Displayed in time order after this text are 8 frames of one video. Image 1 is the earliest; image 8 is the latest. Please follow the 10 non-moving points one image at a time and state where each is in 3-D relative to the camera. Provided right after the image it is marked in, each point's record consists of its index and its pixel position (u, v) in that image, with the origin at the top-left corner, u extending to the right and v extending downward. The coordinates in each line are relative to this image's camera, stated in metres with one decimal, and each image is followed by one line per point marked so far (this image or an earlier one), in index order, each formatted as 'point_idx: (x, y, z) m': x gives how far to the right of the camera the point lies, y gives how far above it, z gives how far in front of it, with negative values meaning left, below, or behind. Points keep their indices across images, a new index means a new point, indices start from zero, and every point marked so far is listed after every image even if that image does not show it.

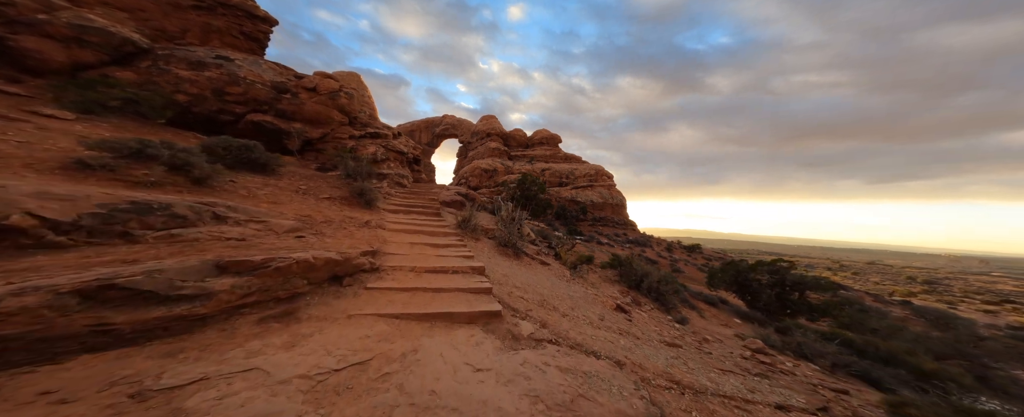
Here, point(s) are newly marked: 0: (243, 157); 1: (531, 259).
0: (-7.5, +1.4, +8.0) m
1: (+0.6, -1.7, +9.8) m
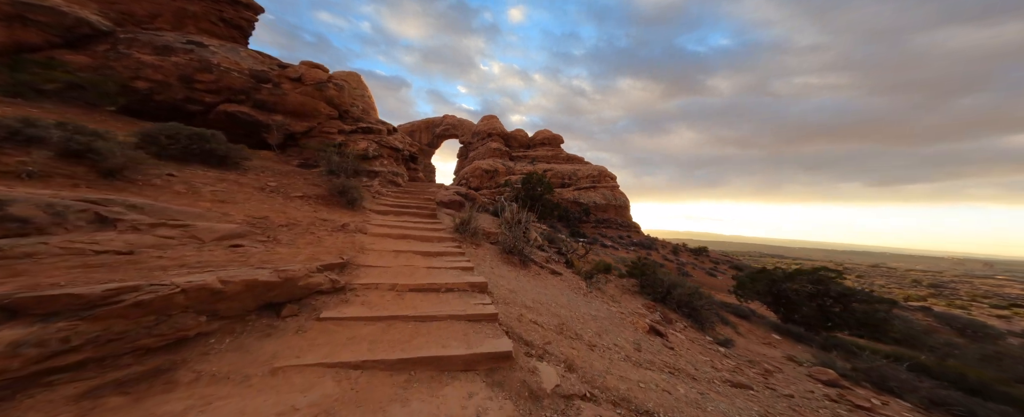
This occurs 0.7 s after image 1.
0: (-7.3, +1.4, +6.6) m
1: (+0.8, -1.7, +8.4) m
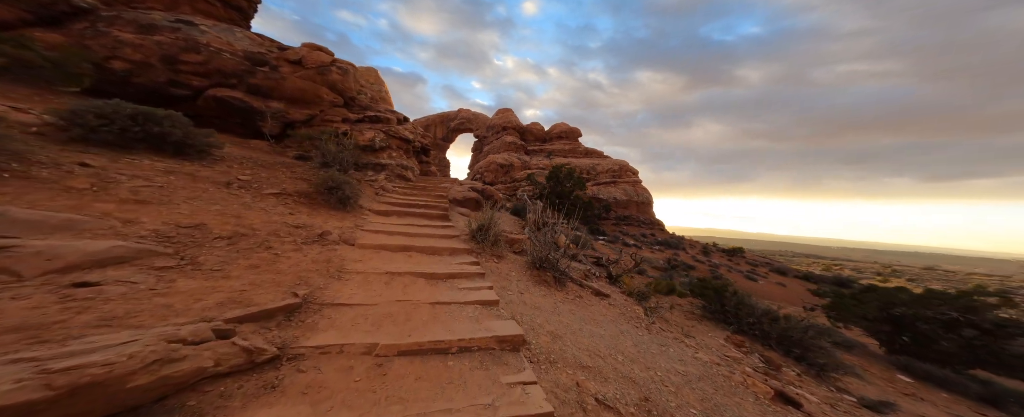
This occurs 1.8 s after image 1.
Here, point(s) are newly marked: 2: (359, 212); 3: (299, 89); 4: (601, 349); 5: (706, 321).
0: (-6.7, +1.4, +5.1) m
1: (+1.6, -1.8, +6.5) m
2: (-3.5, -0.1, +6.7) m
3: (-8.6, +4.8, +11.6) m
4: (+1.2, -1.9, +3.9) m
5: (+4.3, -2.4, +6.3) m
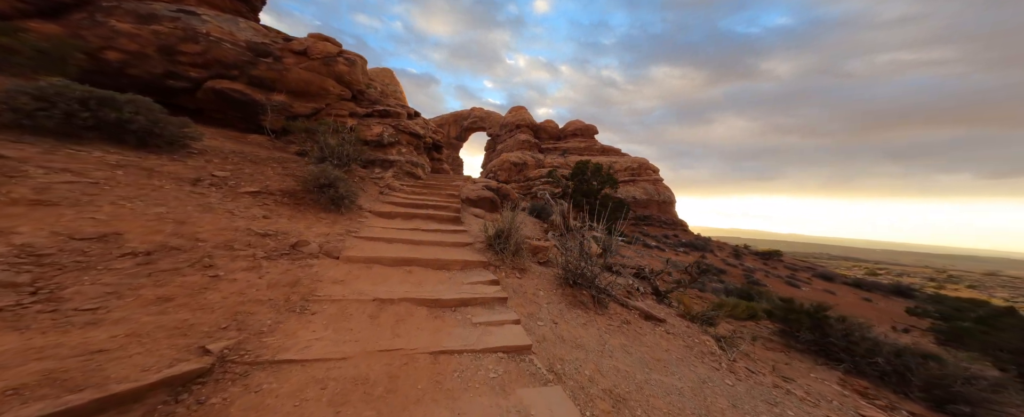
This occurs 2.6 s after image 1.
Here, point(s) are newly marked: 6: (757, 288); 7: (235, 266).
0: (-6.2, +1.4, +4.2) m
1: (+2.0, -1.8, +5.2) m
2: (-3.0, -0.1, +5.6) m
3: (-7.8, +4.8, +10.8) m
4: (+1.6, -1.9, +2.6) m
5: (+4.8, -2.5, +4.9) m
6: (+13.4, -4.4, +16.0) m
7: (-2.7, -0.6, +2.9) m
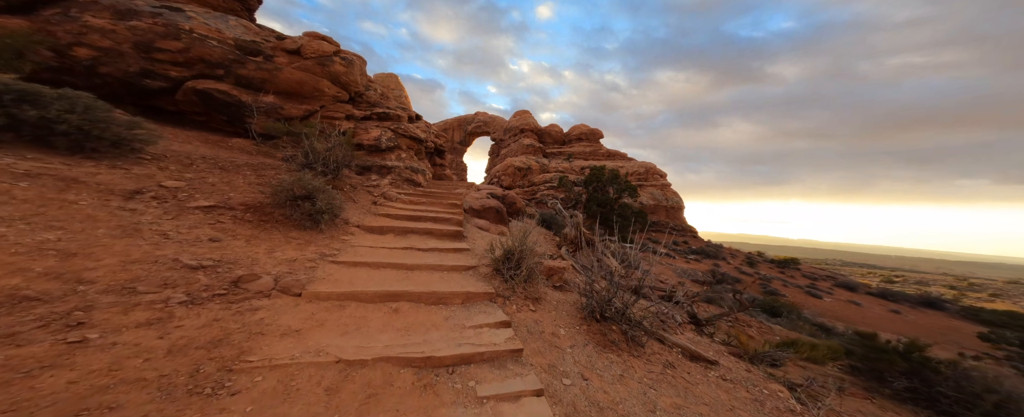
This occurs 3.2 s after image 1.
0: (-6.1, +1.1, +3.4) m
1: (+2.2, -2.0, +4.2) m
2: (-2.8, -0.4, +4.7) m
3: (-7.5, +4.4, +10.1) m
4: (+1.7, -2.1, +1.6) m
5: (+4.9, -2.7, +3.8) m
6: (+13.7, -4.8, +14.8) m
7: (-2.6, -0.8, +2.0) m
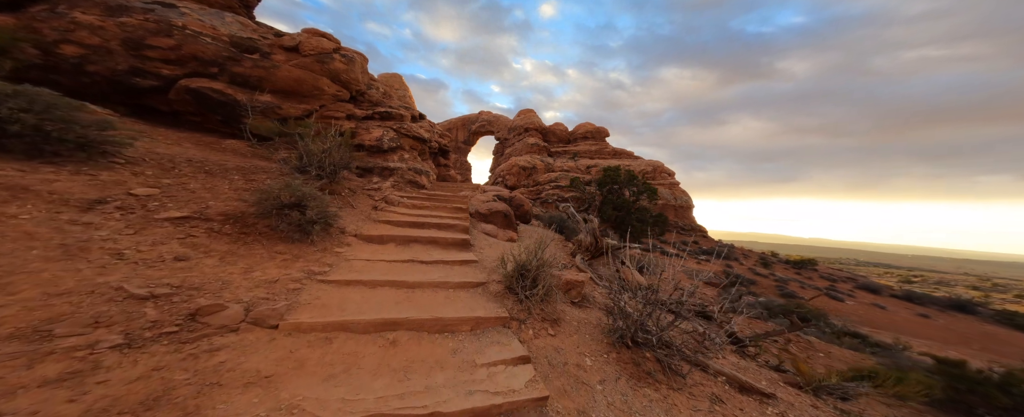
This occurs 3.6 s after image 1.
0: (-5.9, +1.0, +3.0) m
1: (+2.4, -2.1, +3.6) m
2: (-2.6, -0.5, +4.2) m
3: (-7.2, +4.3, +9.6) m
4: (+1.9, -2.2, +1.0) m
5: (+5.2, -2.8, +3.2) m
6: (+14.1, -4.8, +14.0) m
7: (-2.4, -0.9, +1.5) m
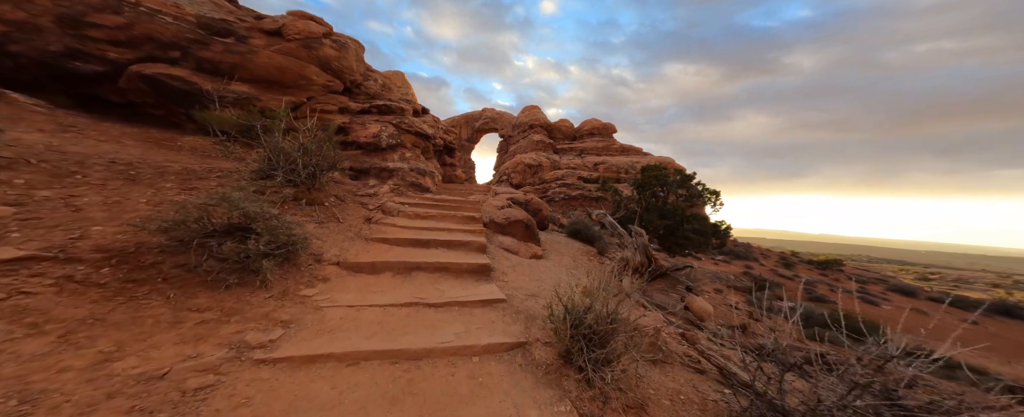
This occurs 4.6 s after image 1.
0: (-5.4, +0.7, +1.6) m
1: (+3.0, -2.3, +2.1) m
2: (-2.1, -0.7, +2.8) m
3: (-6.7, +4.0, +8.3) m
4: (+2.4, -2.4, -0.4) m
5: (+5.7, -2.9, +1.7) m
6: (+14.8, -4.8, +12.5) m
7: (-1.9, -1.1, +0.1) m
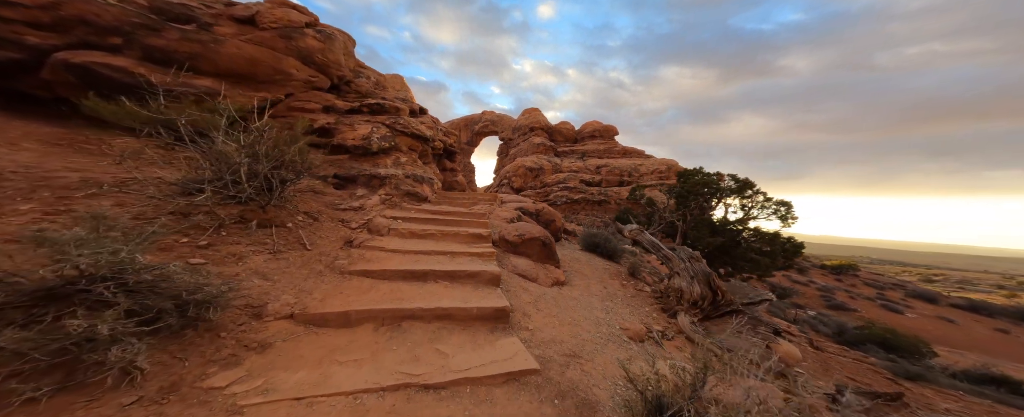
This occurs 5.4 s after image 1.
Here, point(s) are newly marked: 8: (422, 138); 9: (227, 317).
0: (-5.1, +0.4, +0.4) m
1: (+3.3, -2.5, +0.9) m
2: (-1.8, -1.0, +1.6) m
3: (-6.5, +3.7, +7.1) m
4: (+2.7, -2.6, -1.6) m
5: (+6.0, -3.1, +0.6) m
6: (+15.1, -5.0, +11.3) m
7: (-1.6, -1.3, -1.1) m
8: (-2.9, +2.2, +9.3) m
9: (-2.1, -0.8, +2.2) m
